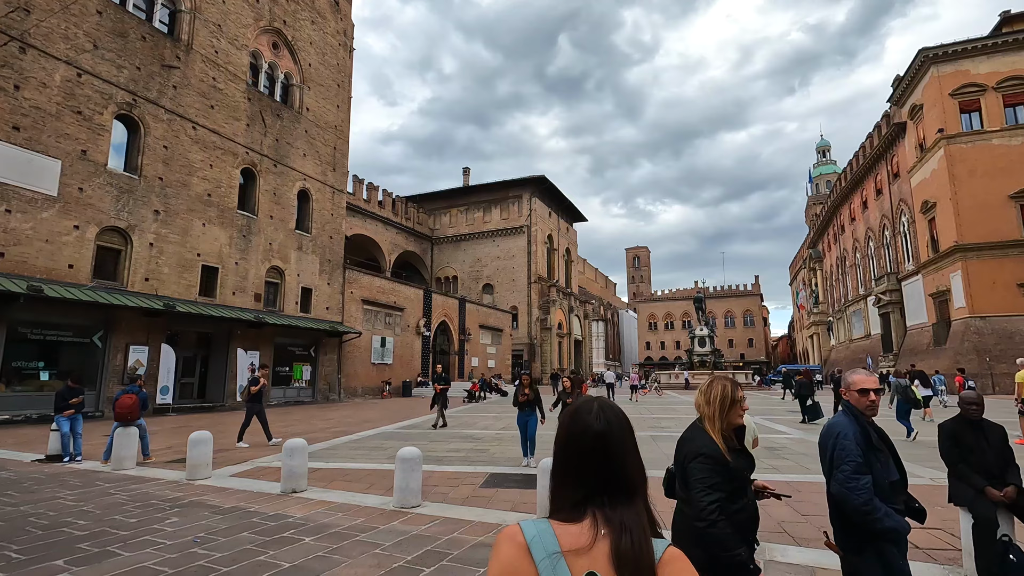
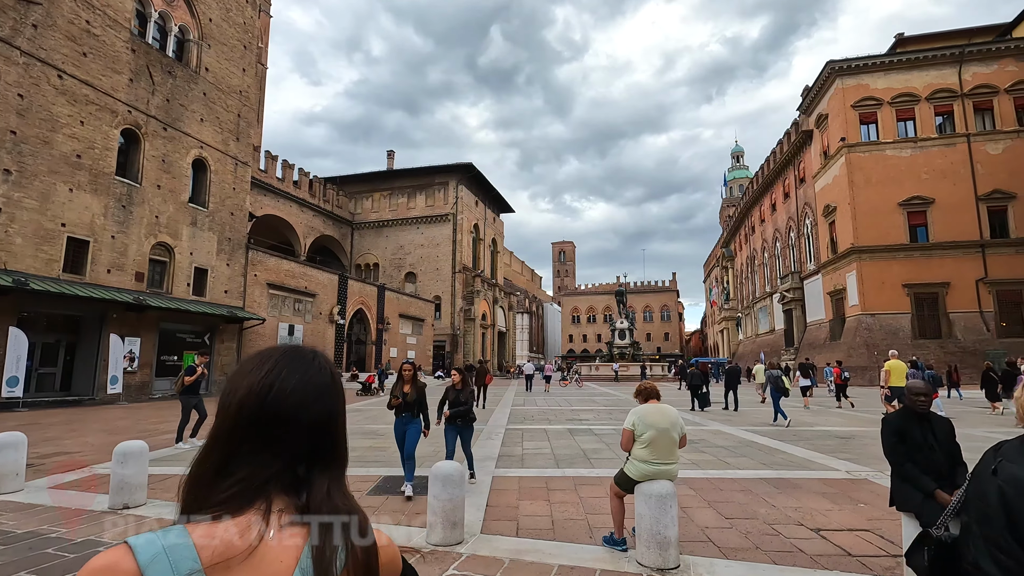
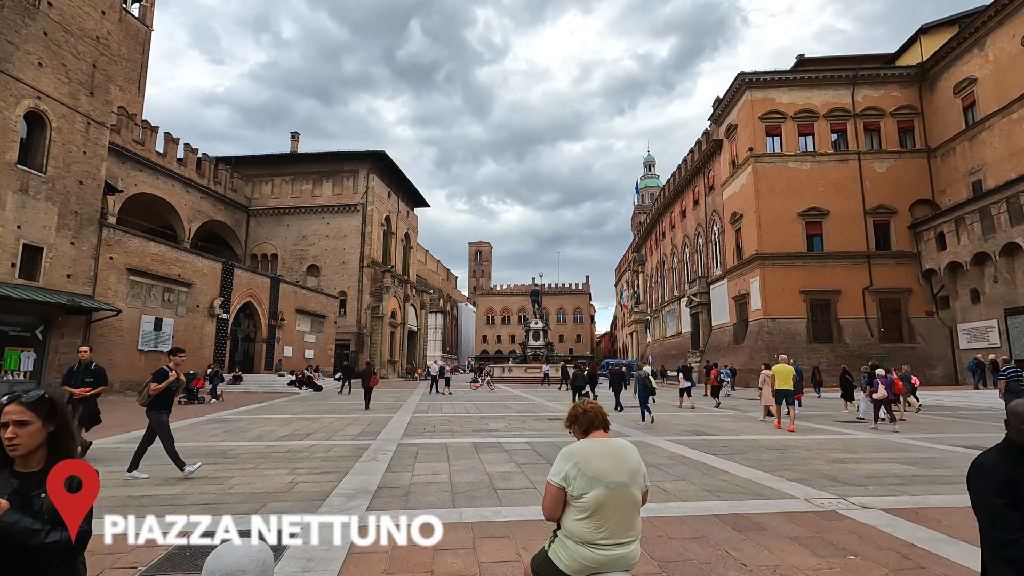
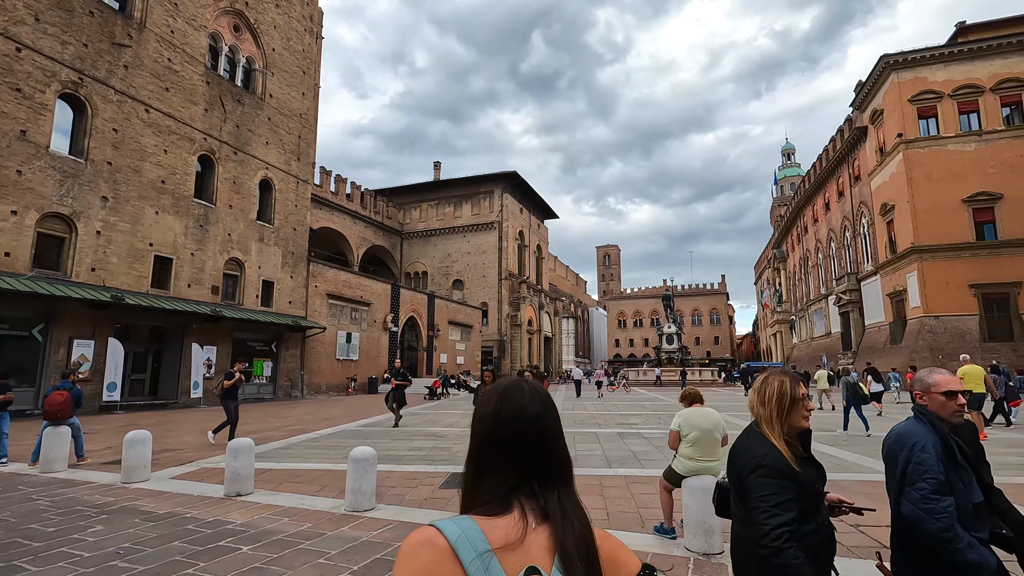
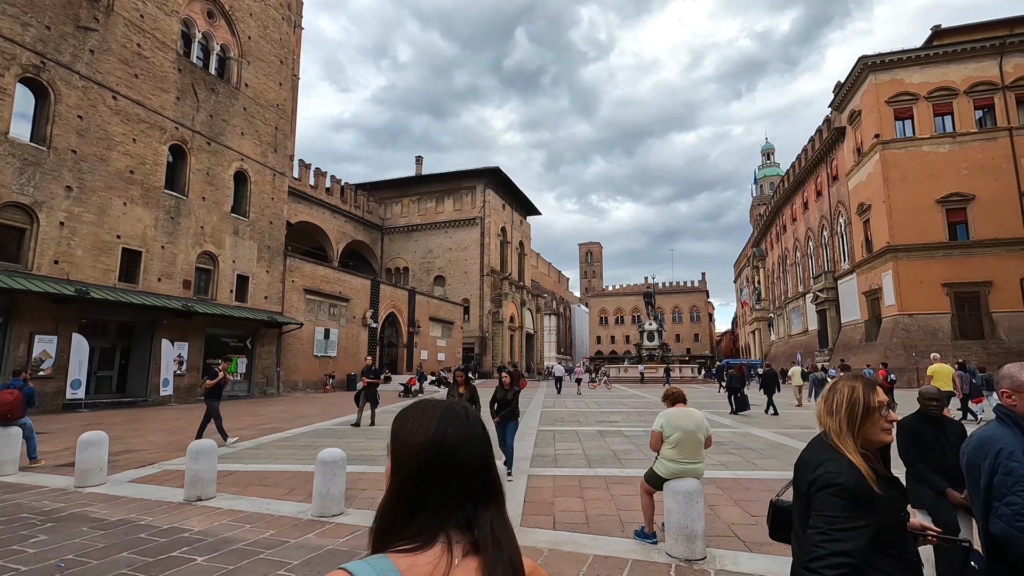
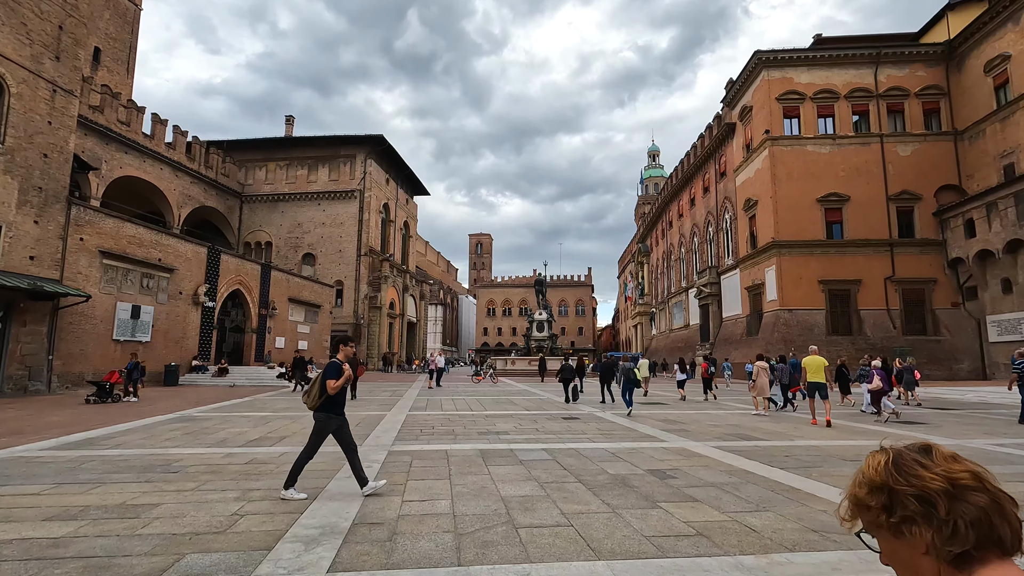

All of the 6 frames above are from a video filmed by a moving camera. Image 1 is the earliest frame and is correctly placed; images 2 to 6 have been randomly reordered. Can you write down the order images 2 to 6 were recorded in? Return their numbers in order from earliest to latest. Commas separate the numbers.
4, 5, 2, 3, 6
